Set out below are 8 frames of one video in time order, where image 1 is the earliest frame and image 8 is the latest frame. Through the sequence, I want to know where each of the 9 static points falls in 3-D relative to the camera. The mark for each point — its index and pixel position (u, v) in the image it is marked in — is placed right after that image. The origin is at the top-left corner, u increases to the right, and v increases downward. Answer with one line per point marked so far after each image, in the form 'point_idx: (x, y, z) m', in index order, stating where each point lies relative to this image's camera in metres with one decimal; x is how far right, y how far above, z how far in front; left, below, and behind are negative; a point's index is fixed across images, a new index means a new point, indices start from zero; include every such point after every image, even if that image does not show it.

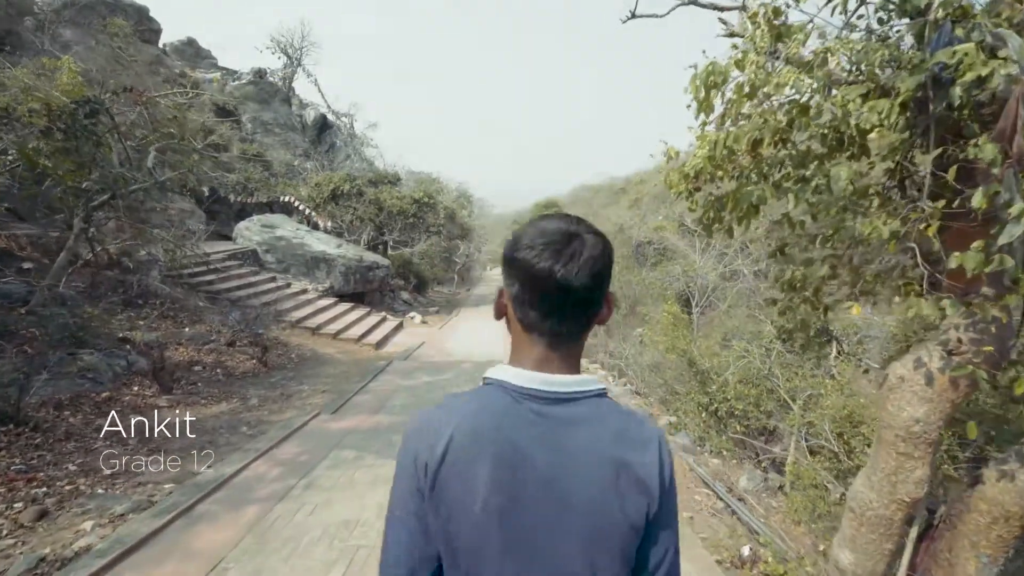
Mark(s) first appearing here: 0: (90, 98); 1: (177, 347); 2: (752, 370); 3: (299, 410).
0: (-4.3, +1.9, +5.7) m
1: (-4.3, -0.7, +7.4) m
2: (+3.2, -1.1, +7.7) m
3: (-2.3, -1.3, +6.2) m
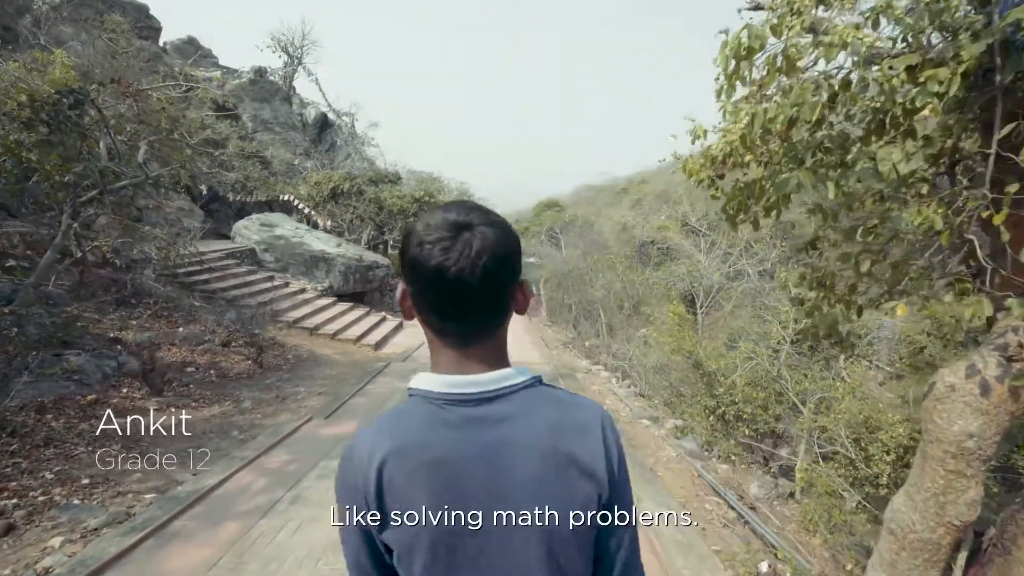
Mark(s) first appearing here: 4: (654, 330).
0: (-4.2, +1.9, +5.6) m
1: (-4.3, -0.7, +7.2) m
2: (+3.2, -1.1, +7.5) m
3: (-2.3, -1.3, +6.0) m
4: (+2.5, -0.7, +10.0) m
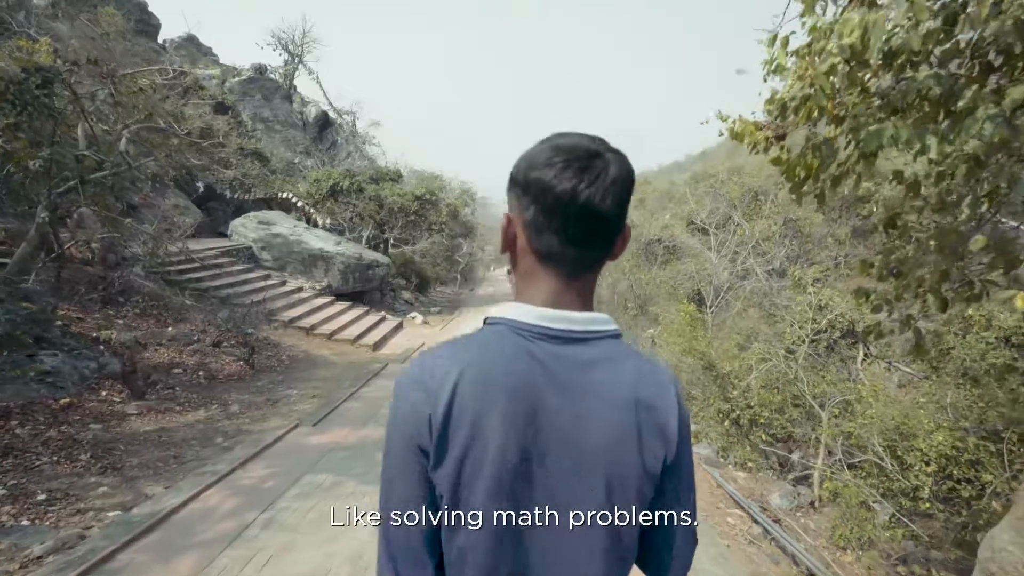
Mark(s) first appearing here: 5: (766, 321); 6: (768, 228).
0: (-4.2, +2.0, +5.2) m
1: (-4.2, -0.7, +6.8) m
2: (+3.3, -1.1, +7.1) m
3: (-2.3, -1.3, +5.7) m
4: (+2.5, -0.7, +9.6) m
5: (+4.7, -0.6, +10.6) m
6: (+6.3, +1.5, +14.4) m
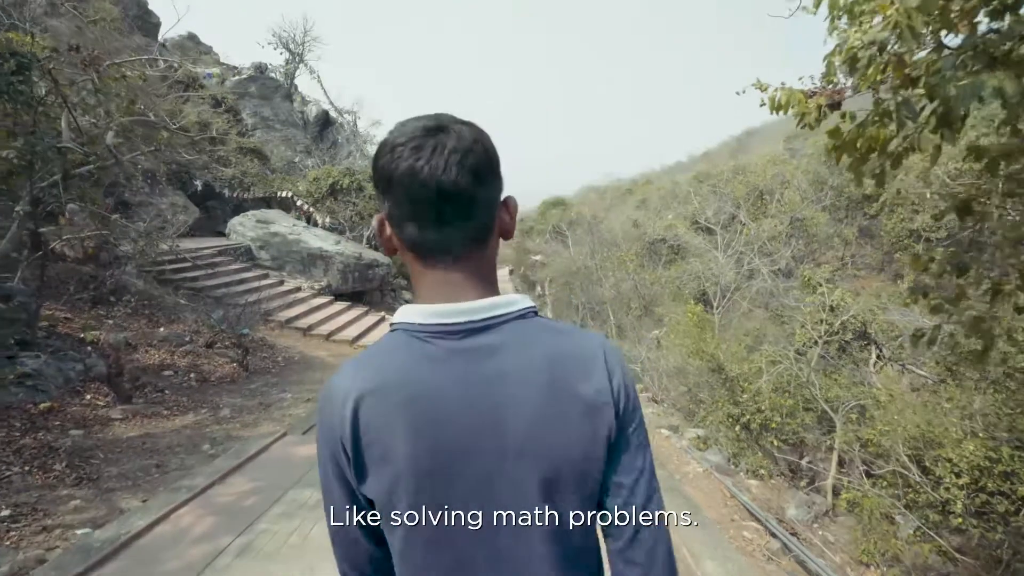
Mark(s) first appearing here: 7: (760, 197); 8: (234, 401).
0: (-4.2, +2.0, +5.0) m
1: (-4.2, -0.7, +6.6) m
2: (+3.3, -1.1, +6.9) m
3: (-2.2, -1.3, +5.5) m
4: (+2.6, -0.7, +9.4) m
5: (+4.7, -0.6, +10.4) m
6: (+6.4, +1.4, +14.1) m
7: (+6.8, +2.5, +15.8) m
8: (-2.8, -1.2, +5.9) m
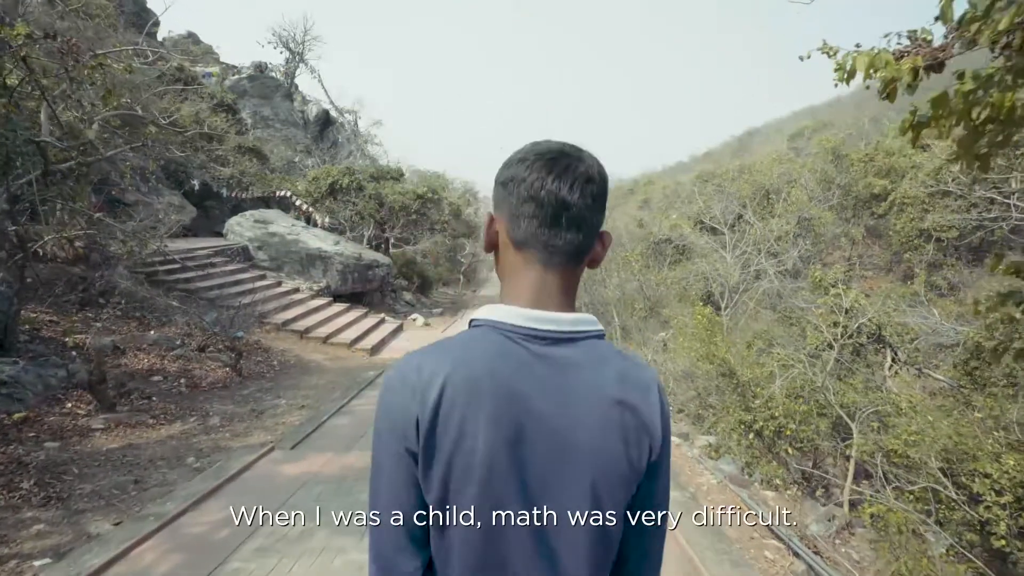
0: (-4.1, +2.0, +4.7) m
1: (-4.1, -0.7, +6.4) m
2: (+3.3, -1.1, +6.6) m
3: (-2.2, -1.3, +5.2) m
4: (+2.6, -0.7, +9.1) m
5: (+4.7, -0.6, +10.1) m
6: (+6.4, +1.4, +13.8) m
7: (+6.8, +2.5, +15.5) m
8: (-2.8, -1.2, +5.7) m
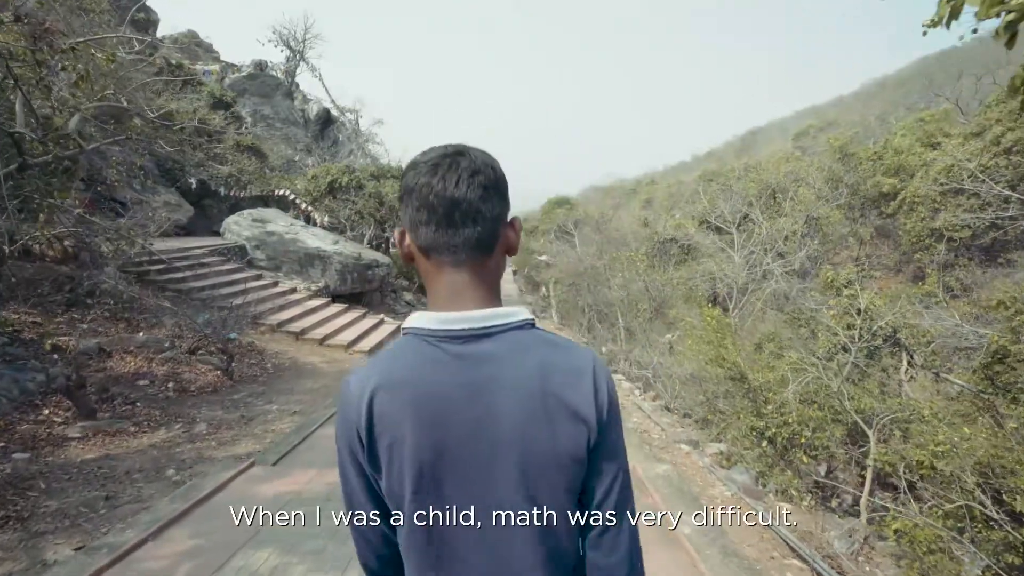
0: (-4.1, +2.0, +4.5) m
1: (-4.1, -0.7, +6.1) m
2: (+3.3, -1.1, +6.3) m
3: (-2.2, -1.3, +4.9) m
4: (+2.7, -0.7, +8.9) m
5: (+4.8, -0.6, +9.8) m
6: (+6.5, +1.4, +13.6) m
7: (+6.9, +2.4, +15.2) m
8: (-2.8, -1.2, +5.4) m
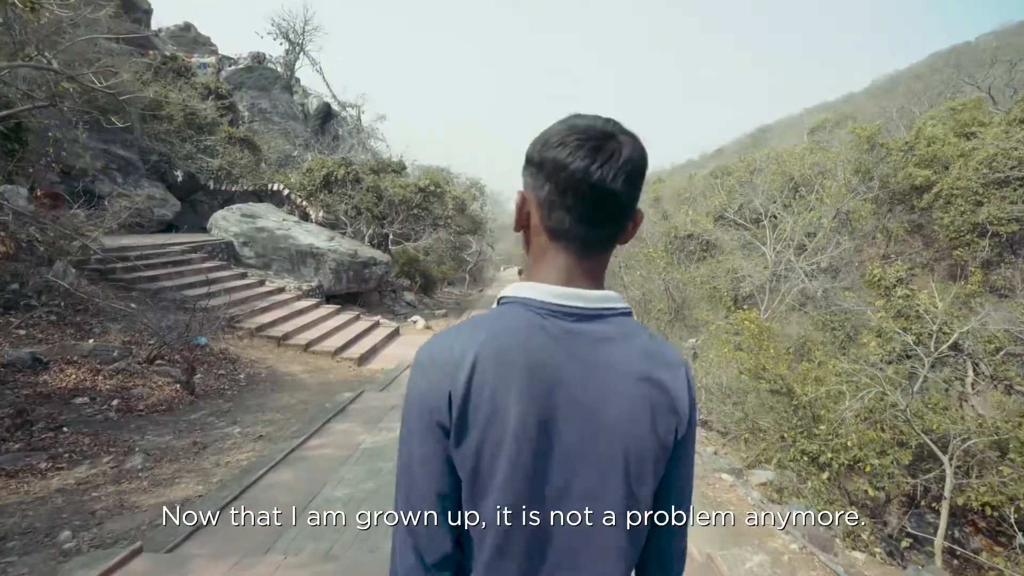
0: (-4.0, +2.0, +3.6) m
1: (-4.0, -0.7, +5.2) m
2: (+3.4, -1.1, +5.4) m
3: (-2.1, -1.3, +4.0) m
4: (+2.8, -0.7, +7.9) m
5: (+4.9, -0.6, +8.8) m
6: (+6.6, +1.4, +12.5) m
7: (+7.0, +2.5, +14.2) m
8: (-2.7, -1.2, +4.5) m
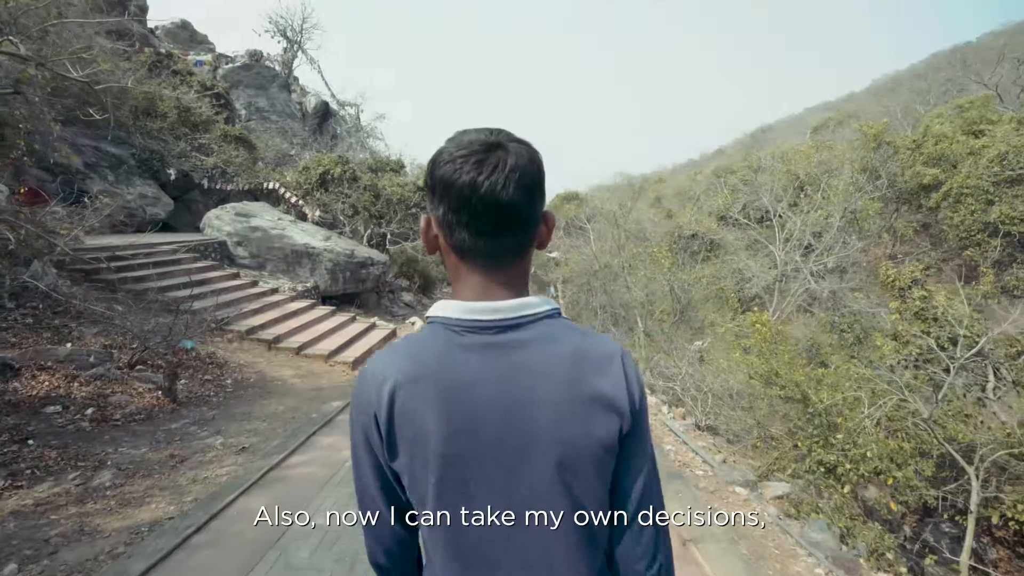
0: (-4.0, +2.0, +3.3) m
1: (-4.0, -0.7, +4.9) m
2: (+3.4, -1.1, +5.1) m
3: (-2.1, -1.3, +3.7) m
4: (+2.8, -0.7, +7.6) m
5: (+4.9, -0.7, +8.6) m
6: (+6.6, +1.4, +12.2) m
7: (+7.0, +2.4, +13.9) m
8: (-2.7, -1.2, +4.2) m
